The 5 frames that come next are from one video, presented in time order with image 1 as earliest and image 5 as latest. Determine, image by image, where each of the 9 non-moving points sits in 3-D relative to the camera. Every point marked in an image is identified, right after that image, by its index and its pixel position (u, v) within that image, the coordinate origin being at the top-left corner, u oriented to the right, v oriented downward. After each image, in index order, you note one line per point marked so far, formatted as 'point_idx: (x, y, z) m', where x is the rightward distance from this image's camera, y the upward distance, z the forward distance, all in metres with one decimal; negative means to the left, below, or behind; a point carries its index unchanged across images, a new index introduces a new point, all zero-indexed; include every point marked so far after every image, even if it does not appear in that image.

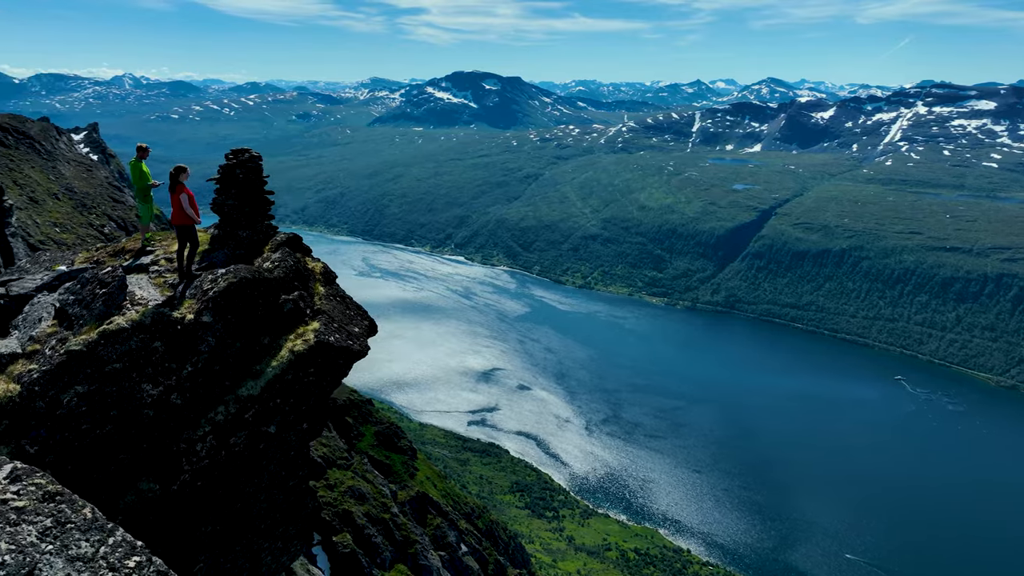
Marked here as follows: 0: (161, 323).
0: (-7.5, -0.7, +15.2) m
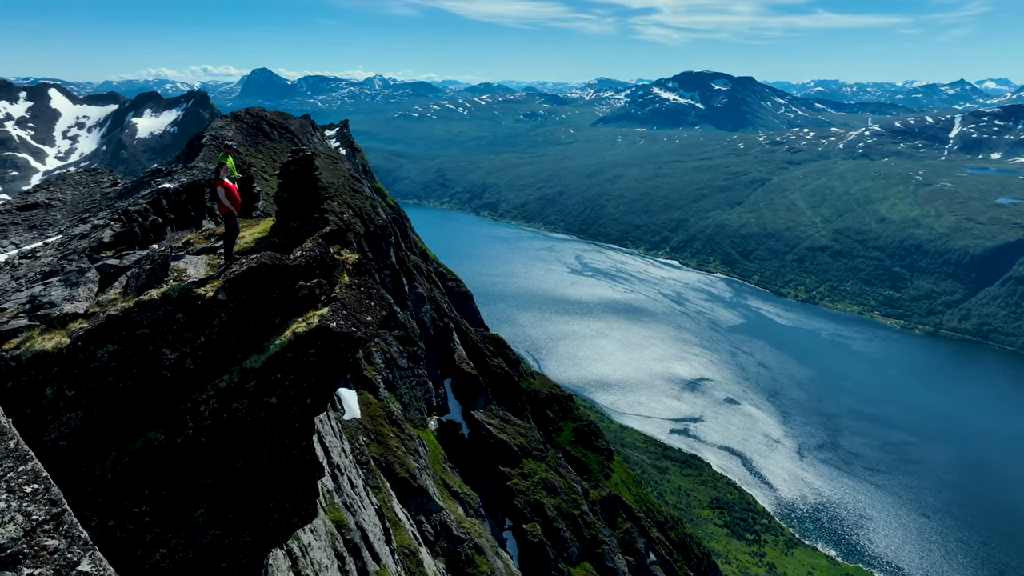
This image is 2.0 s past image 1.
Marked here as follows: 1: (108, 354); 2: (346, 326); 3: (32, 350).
0: (-7.9, -0.2, +17.6) m
1: (-9.1, -1.5, +16.6) m
2: (-4.1, -0.9, +18.0) m
3: (-10.5, -1.4, +16.3) m
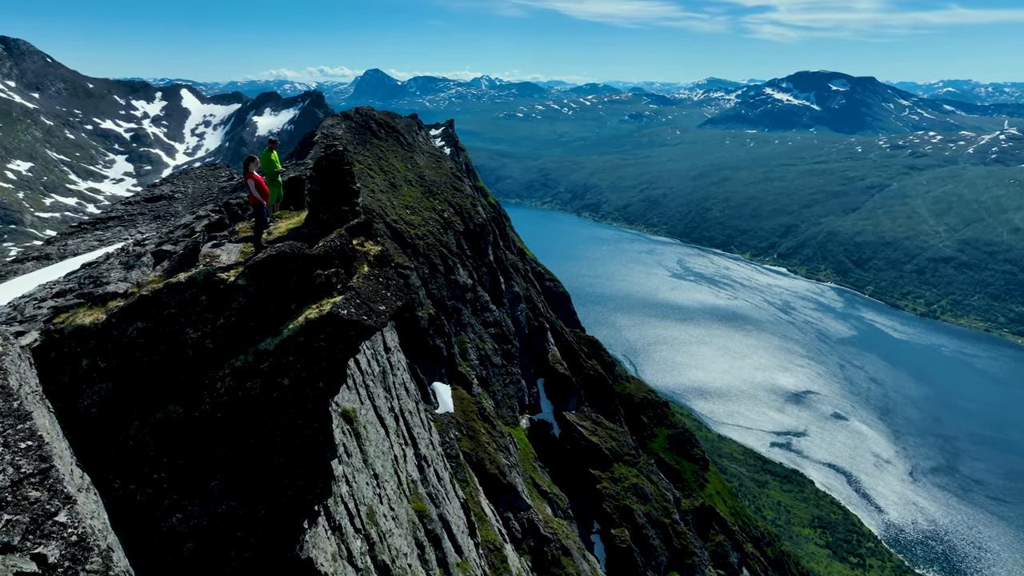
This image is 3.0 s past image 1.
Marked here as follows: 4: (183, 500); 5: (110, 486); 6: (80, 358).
0: (-7.8, +0.2, +18.9) m
1: (-9.2, -1.0, +18.0) m
2: (-4.0, -0.7, +18.7) m
3: (-10.6, -0.9, +17.9) m
4: (-7.8, -5.0, +17.6) m
5: (-9.1, -4.5, +16.8) m
6: (-10.1, -1.7, +17.5) m
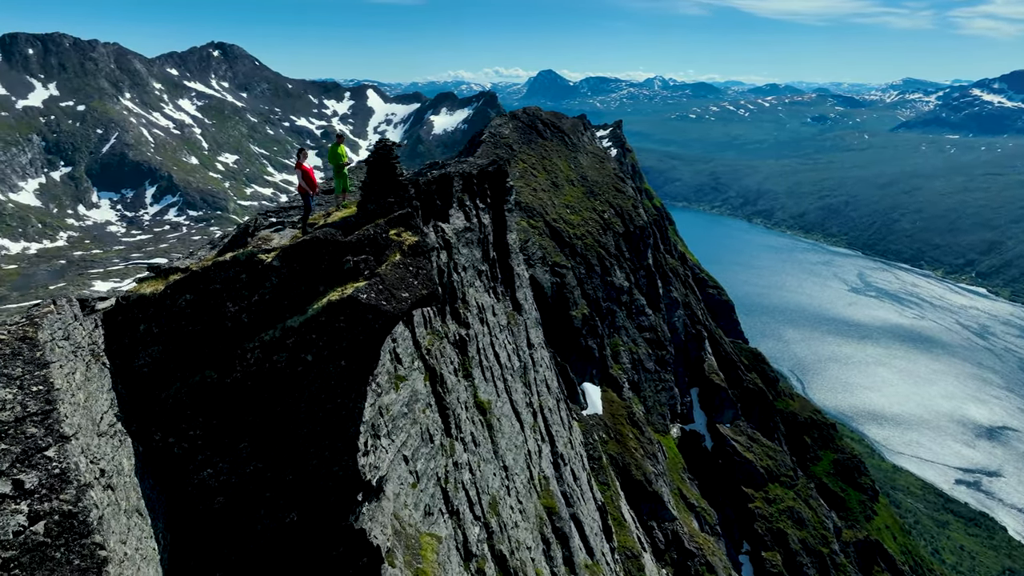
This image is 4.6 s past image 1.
0: (-7.3, +0.7, +20.7) m
1: (-8.9, -0.4, +20.2) m
2: (-3.7, -0.3, +19.8) m
3: (-10.3, -0.2, +20.3) m
4: (-7.8, -4.4, +19.5) m
5: (-9.3, -3.8, +19.0) m
6: (-9.9, -0.9, +19.9) m
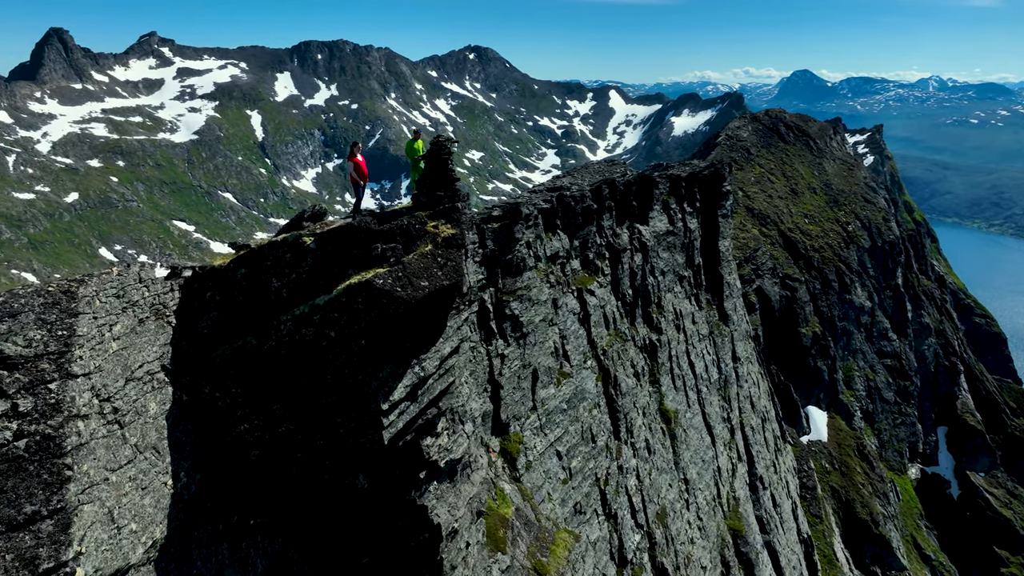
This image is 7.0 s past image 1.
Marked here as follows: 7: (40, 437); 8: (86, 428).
0: (-6.6, +1.4, +22.9) m
1: (-8.3, +0.4, +22.9) m
2: (-3.4, +0.1, +21.0) m
3: (-9.6, +0.7, +23.4) m
4: (-7.8, -3.7, +22.0) m
5: (-9.3, -3.0, +21.9) m
6: (-9.4, -0.1, +22.9) m
7: (-9.9, -3.2, +15.7) m
8: (-9.3, -3.1, +16.5) m
